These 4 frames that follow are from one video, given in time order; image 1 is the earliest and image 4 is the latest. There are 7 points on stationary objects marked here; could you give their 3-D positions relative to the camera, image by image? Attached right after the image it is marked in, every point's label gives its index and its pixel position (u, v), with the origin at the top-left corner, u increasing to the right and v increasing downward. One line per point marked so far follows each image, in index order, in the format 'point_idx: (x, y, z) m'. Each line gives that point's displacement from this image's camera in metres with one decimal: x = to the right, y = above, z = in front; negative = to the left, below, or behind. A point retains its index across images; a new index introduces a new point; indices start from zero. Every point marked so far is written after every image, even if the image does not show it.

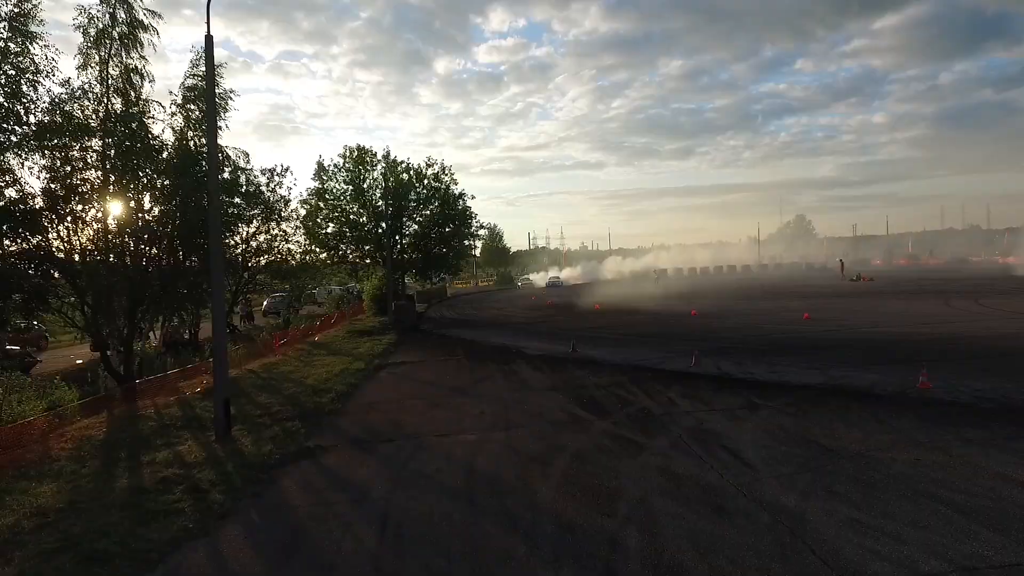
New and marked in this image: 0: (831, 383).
0: (+6.1, -1.8, +11.2) m
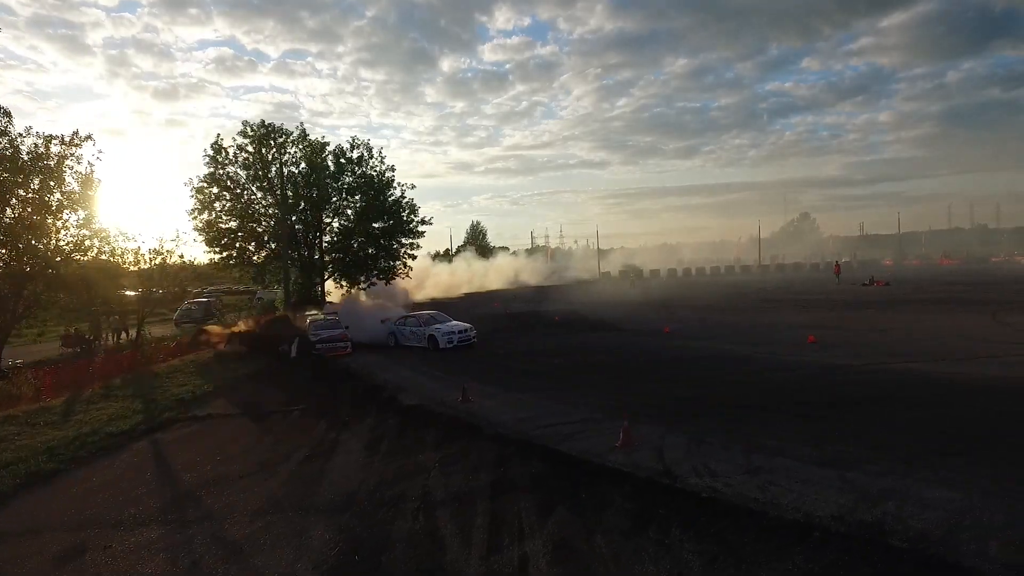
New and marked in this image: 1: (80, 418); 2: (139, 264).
0: (+3.3, -2.2, +5.6) m
1: (-8.3, -2.5, +11.2) m
2: (-12.1, +0.8, +19.1) m
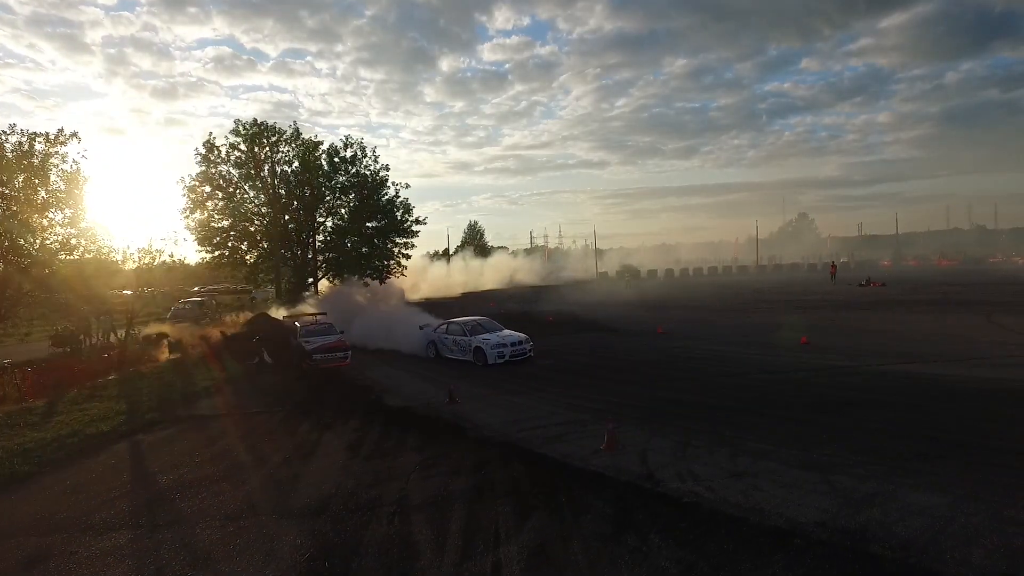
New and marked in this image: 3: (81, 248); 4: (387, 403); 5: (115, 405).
0: (+3.1, -2.2, +5.5) m
1: (-8.5, -2.5, +11.1) m
2: (-12.4, +0.8, +18.9) m
3: (-11.3, +1.1, +15.4) m
4: (-2.5, -2.3, +11.6) m
5: (-8.3, -2.4, +12.2) m
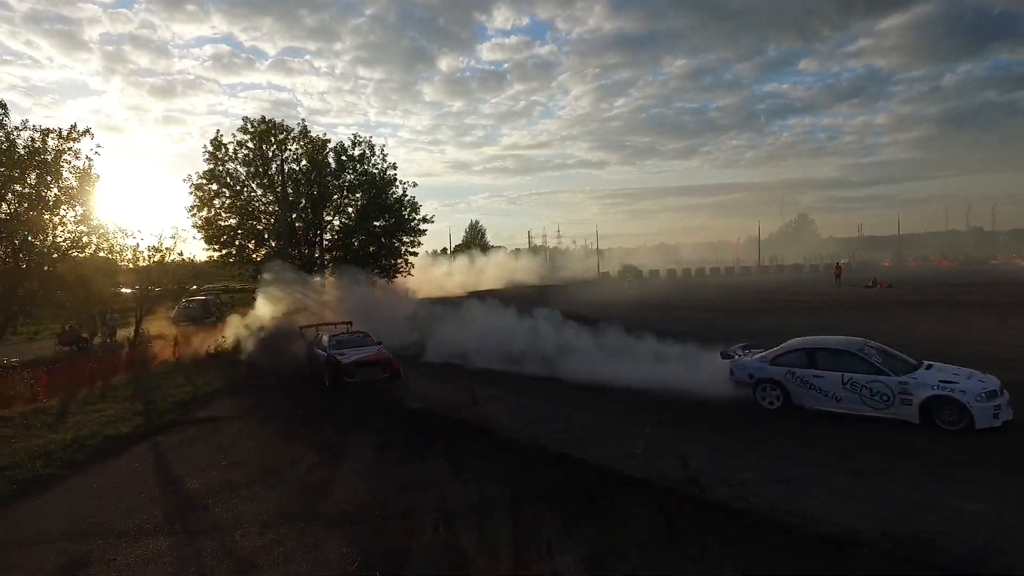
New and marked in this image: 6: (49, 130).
0: (+3.6, -2.2, +5.3) m
1: (-8.1, -2.4, +10.9) m
2: (-12.0, +0.9, +18.7) m
3: (-10.9, +1.1, +15.2) m
4: (-2.0, -2.3, +11.4) m
5: (-7.8, -2.4, +12.0) m
6: (-10.6, +3.6, +13.4) m
